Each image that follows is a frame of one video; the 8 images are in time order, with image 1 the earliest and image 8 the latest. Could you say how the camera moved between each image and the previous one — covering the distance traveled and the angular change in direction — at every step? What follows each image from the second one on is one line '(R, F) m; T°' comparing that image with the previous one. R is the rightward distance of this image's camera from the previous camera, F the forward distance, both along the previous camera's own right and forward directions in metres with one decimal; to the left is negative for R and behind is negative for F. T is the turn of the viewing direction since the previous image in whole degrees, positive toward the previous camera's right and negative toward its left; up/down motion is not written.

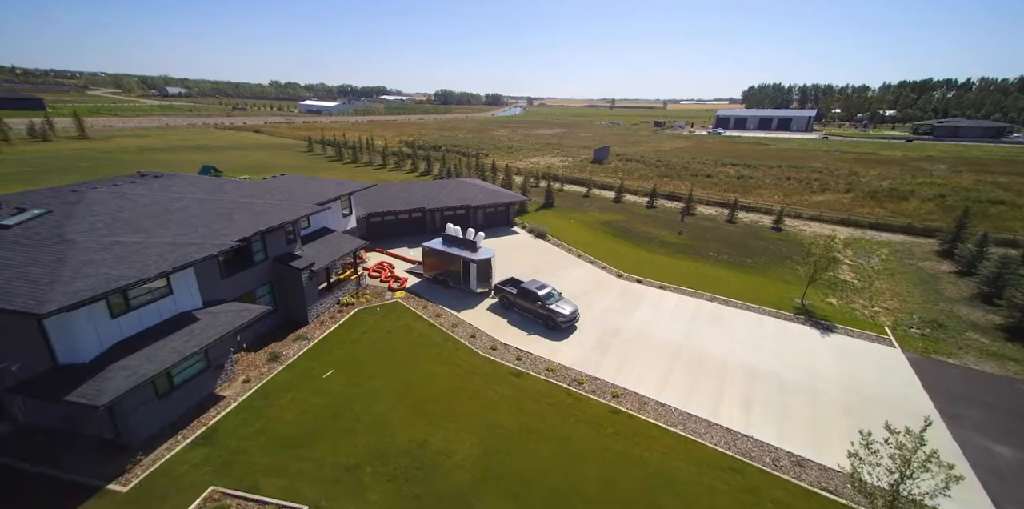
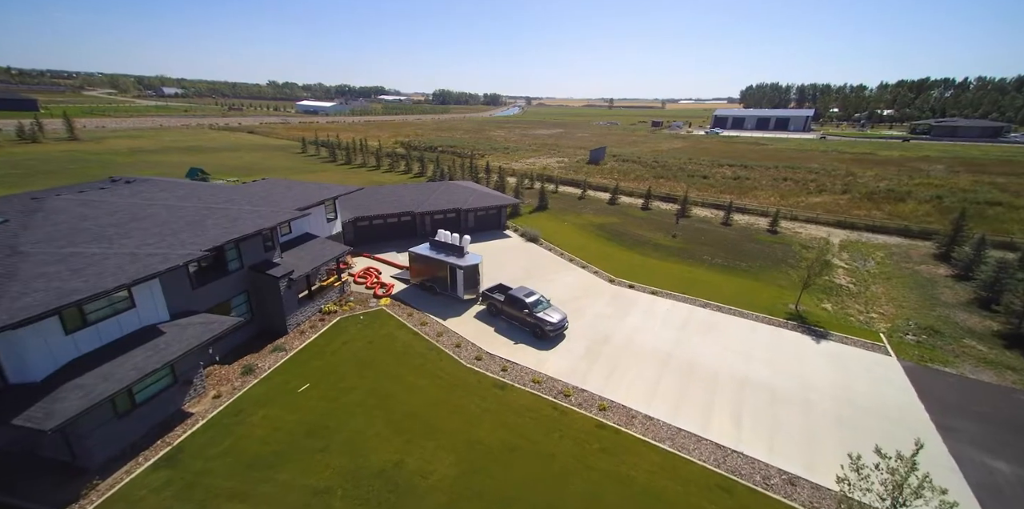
(+0.6, +0.5) m; 0°
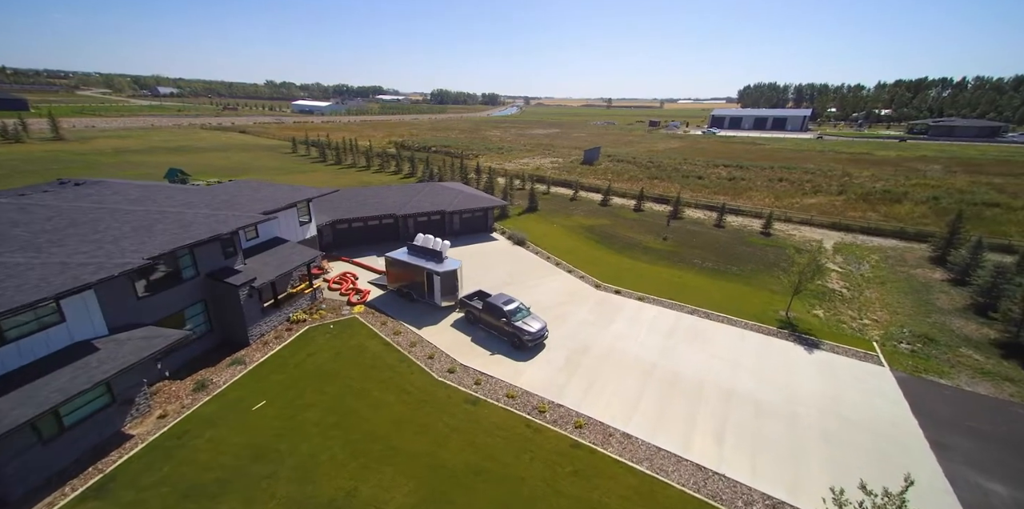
(+1.0, +0.8) m; 0°
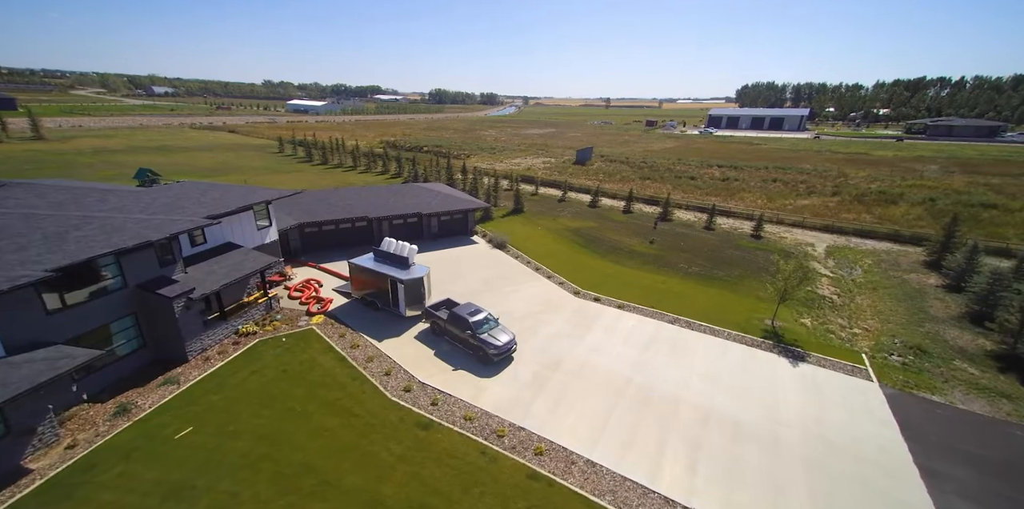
(+1.5, +1.2) m; 0°
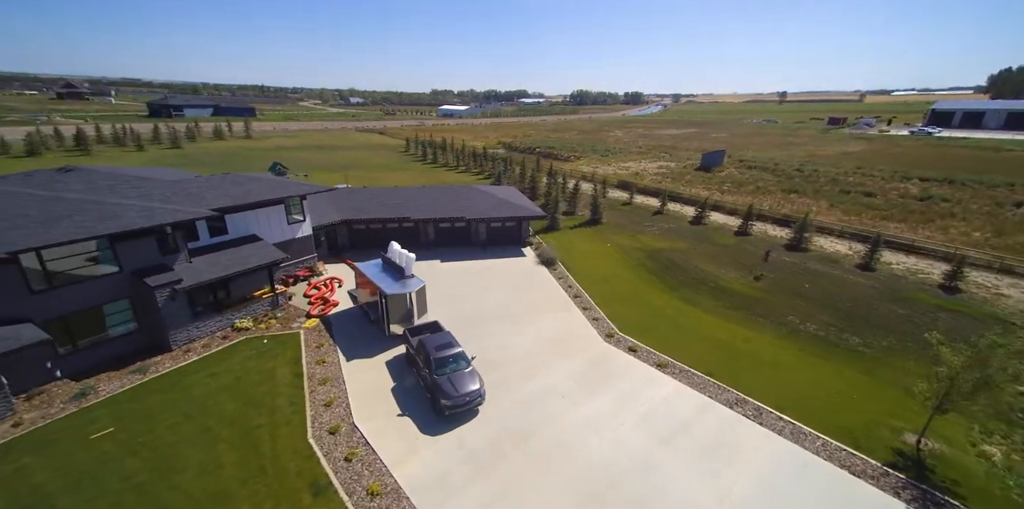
(+5.5, +4.7) m; -20°
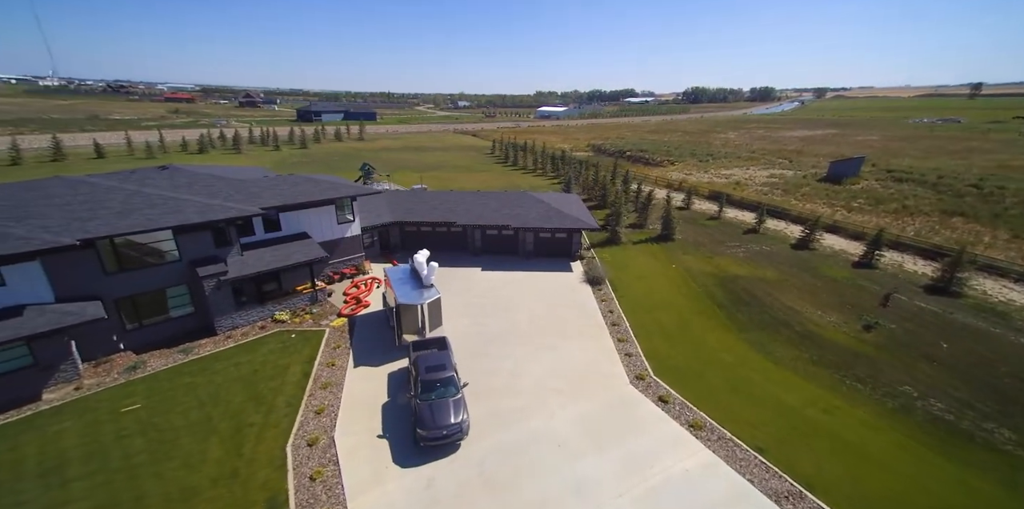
(+3.3, +2.1) m; -14°
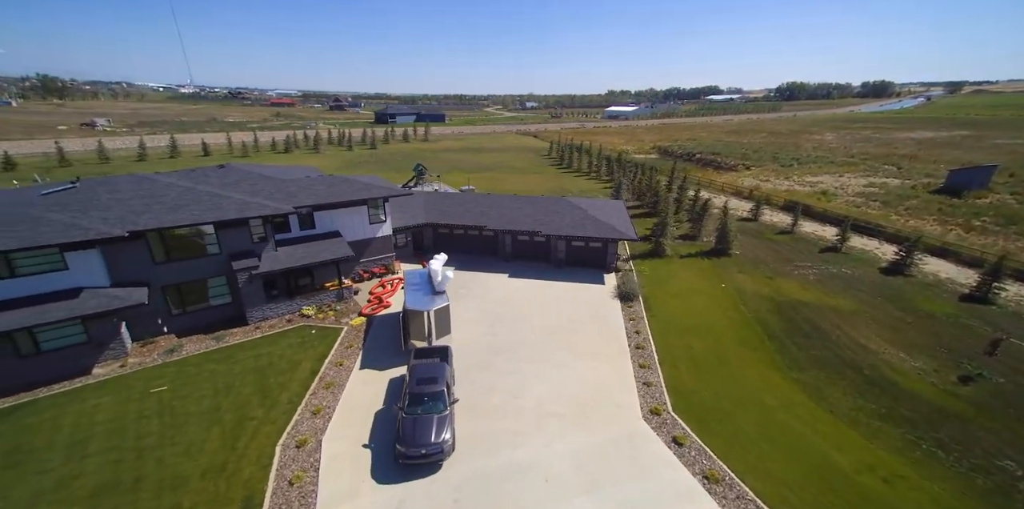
(+2.3, +1.2) m; -10°
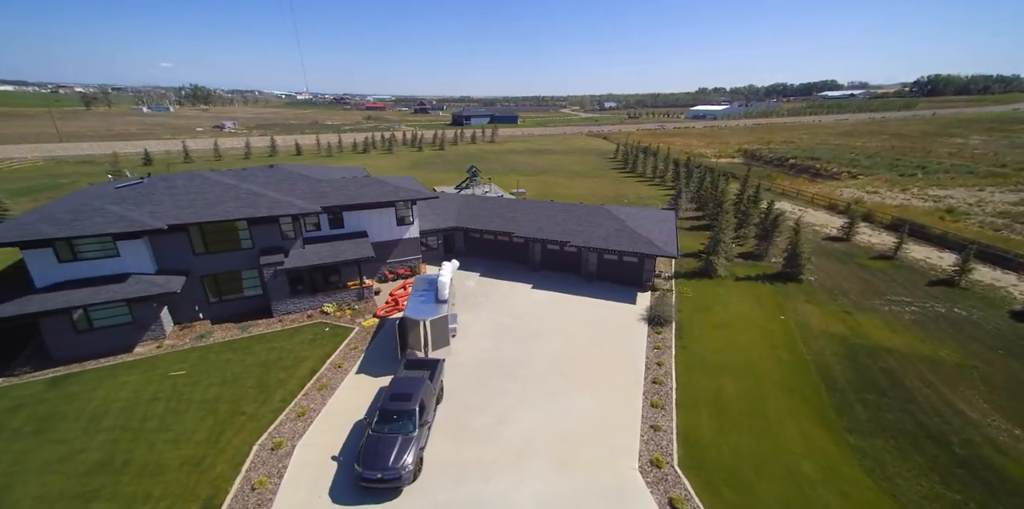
(+2.8, +1.7) m; -11°
